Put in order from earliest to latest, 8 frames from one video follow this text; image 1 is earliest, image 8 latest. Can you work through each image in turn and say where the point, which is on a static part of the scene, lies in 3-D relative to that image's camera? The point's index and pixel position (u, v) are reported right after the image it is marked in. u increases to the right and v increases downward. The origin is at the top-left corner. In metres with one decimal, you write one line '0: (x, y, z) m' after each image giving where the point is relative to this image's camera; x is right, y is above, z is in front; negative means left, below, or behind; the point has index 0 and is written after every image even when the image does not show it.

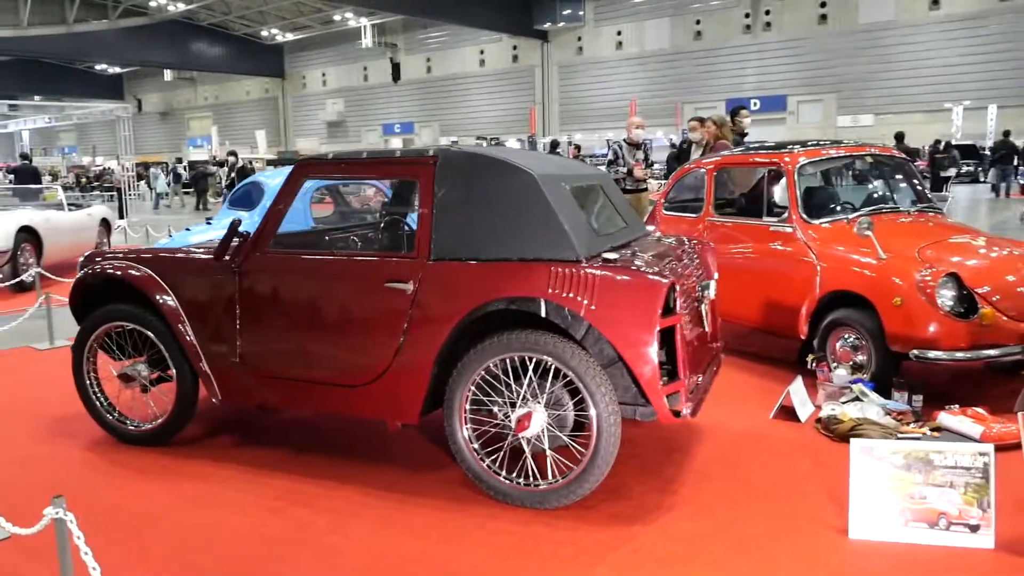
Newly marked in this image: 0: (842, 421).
0: (+1.4, -0.6, +3.9) m
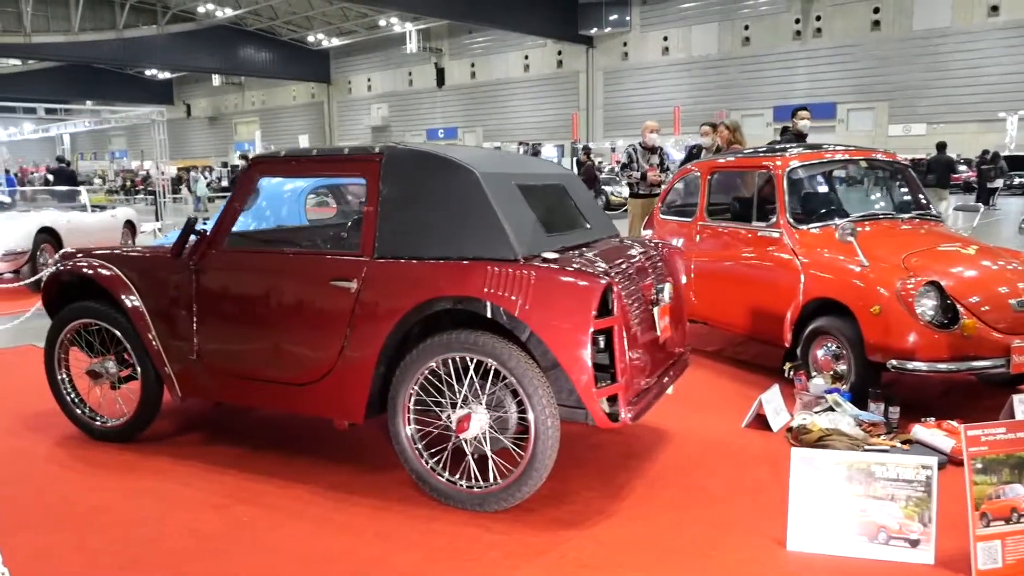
0: (+1.3, -0.6, +3.8) m
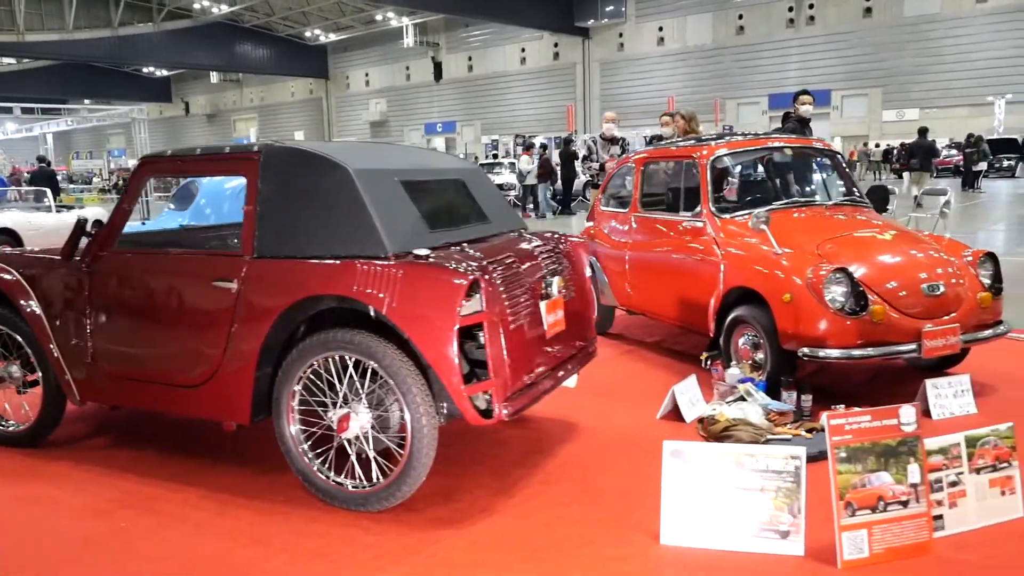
0: (+0.9, -0.6, +3.8) m
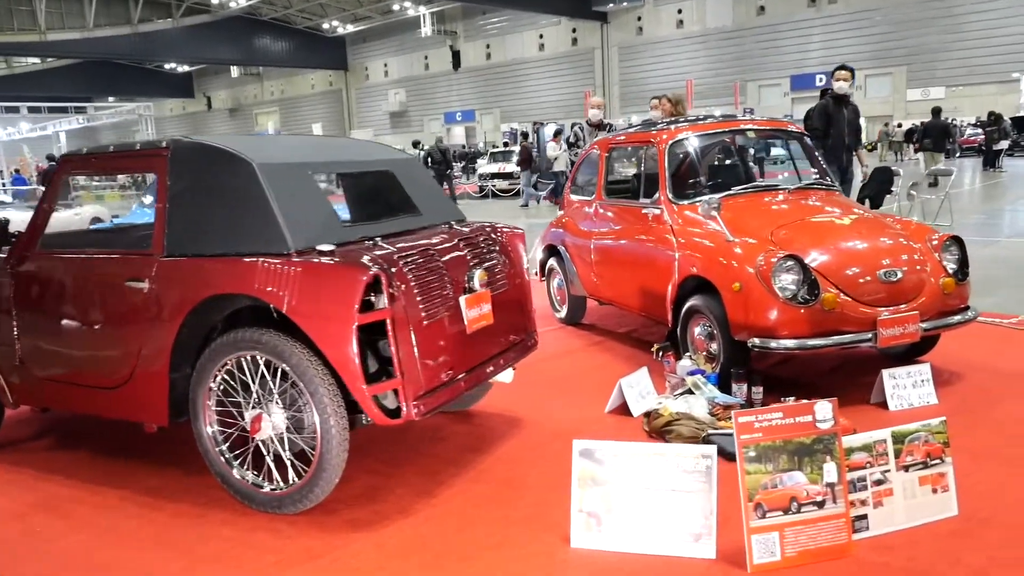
0: (+0.6, -0.5, +3.6) m
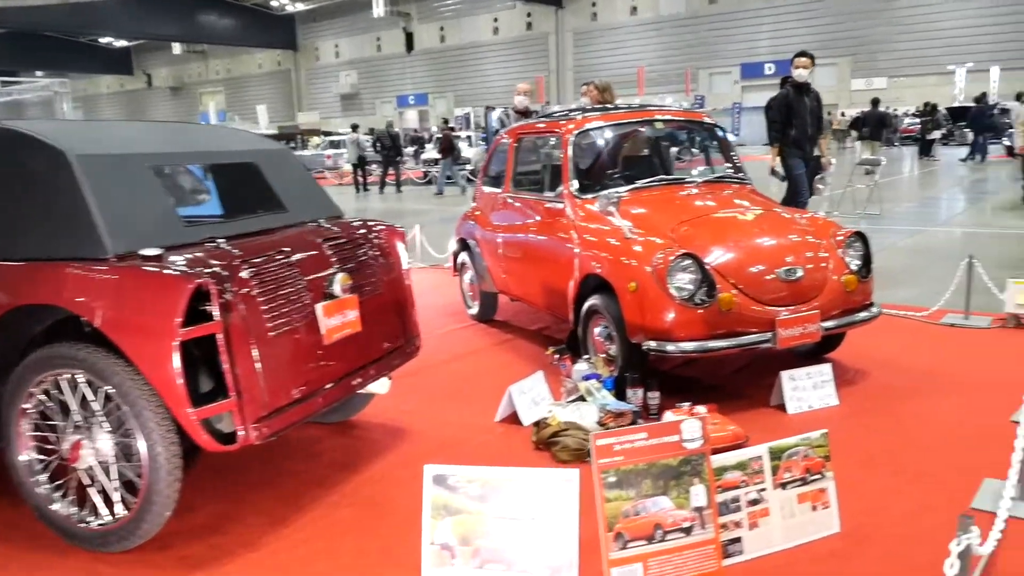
0: (+0.1, -0.5, +3.4) m
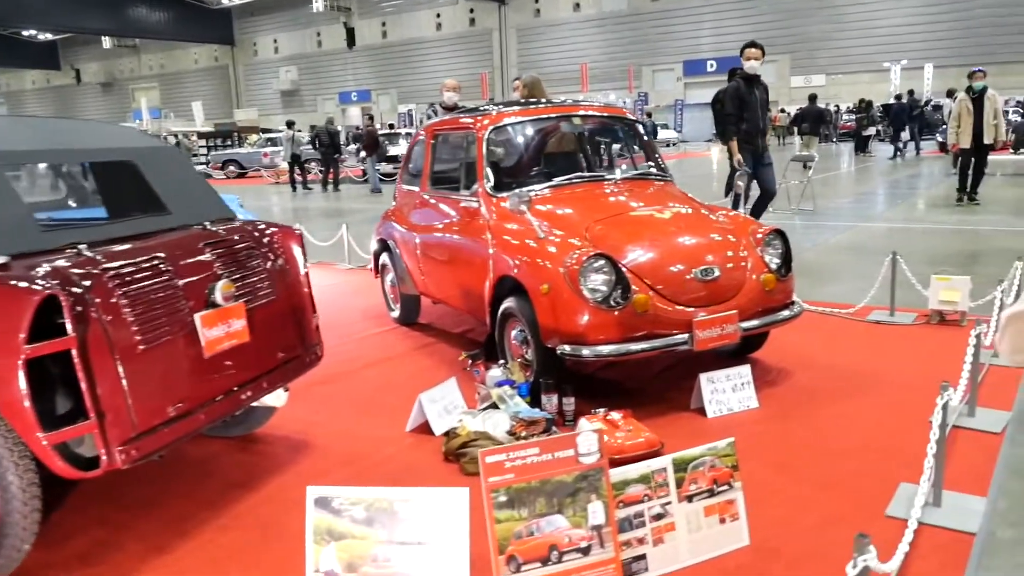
0: (-0.2, -0.5, +3.3) m
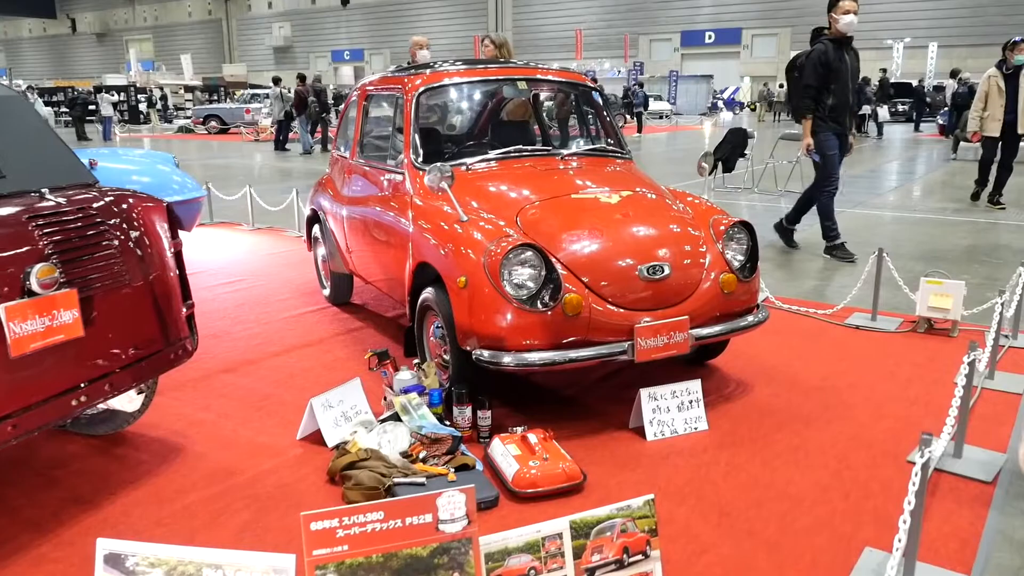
0: (-0.5, -0.5, +2.8) m
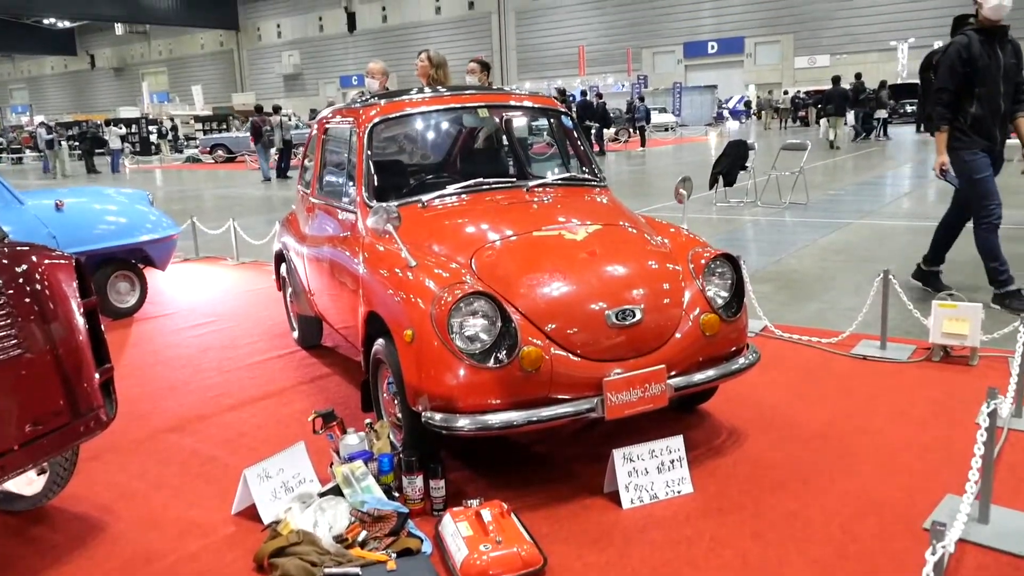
0: (-0.6, -0.7, +2.4) m
